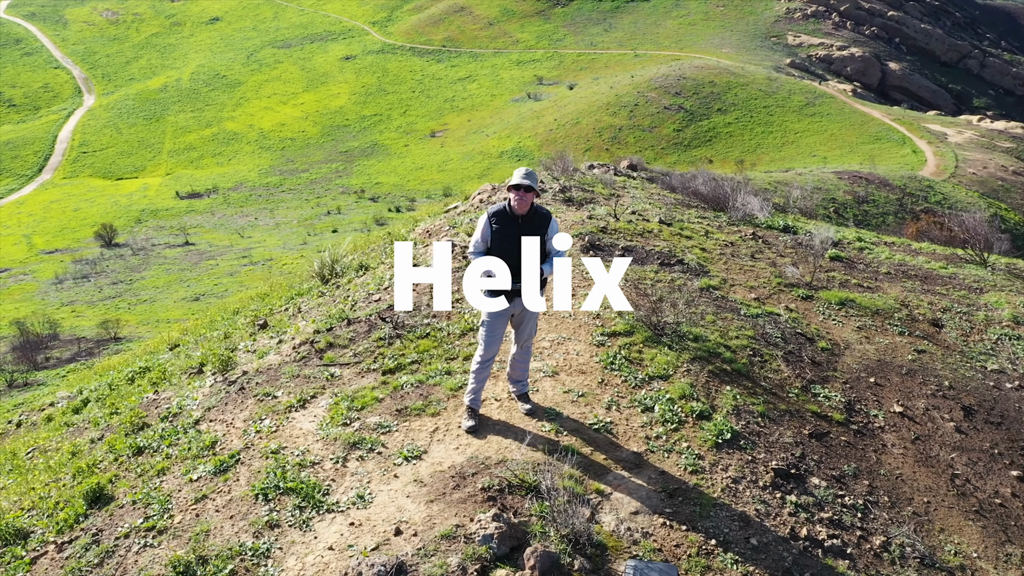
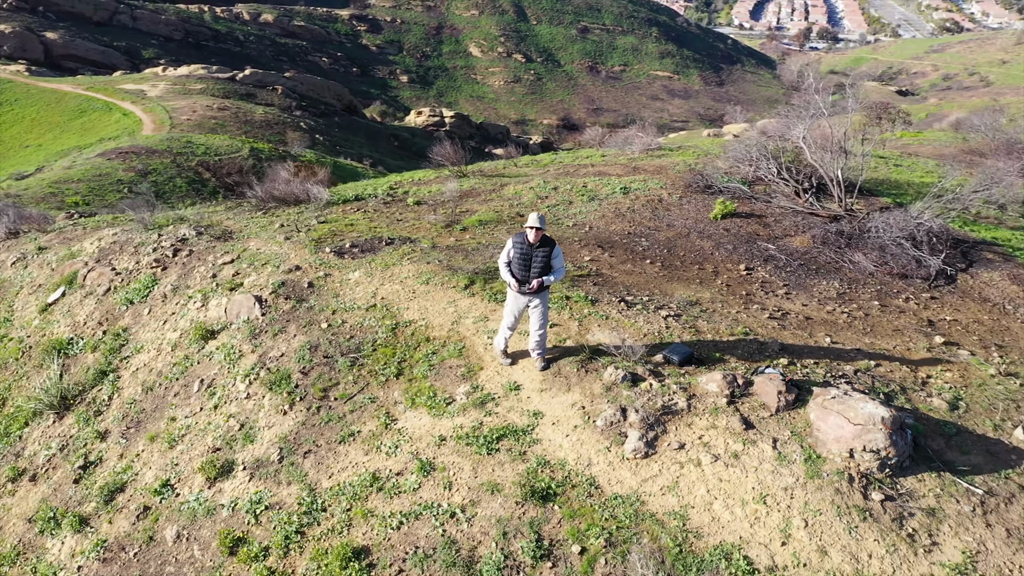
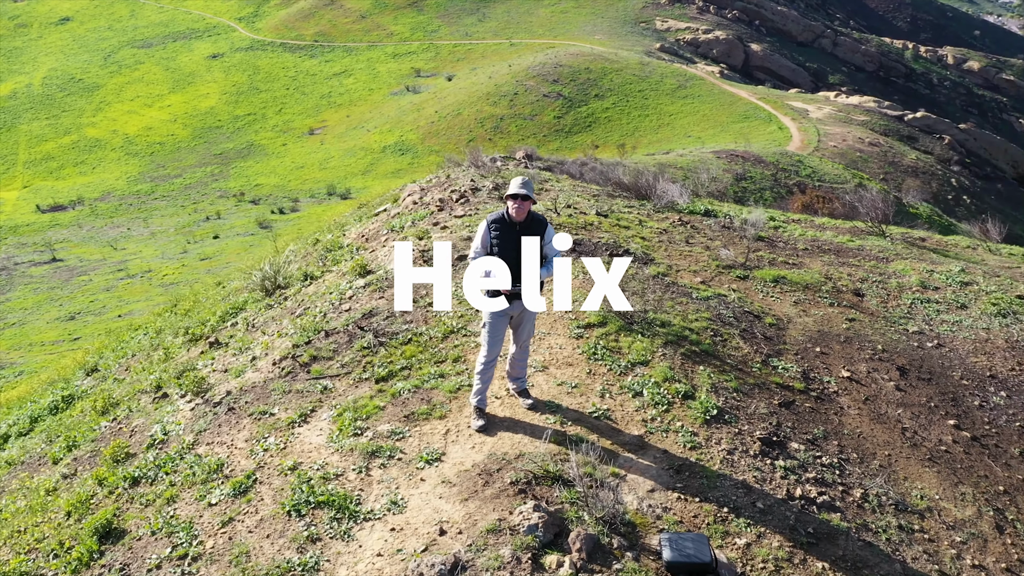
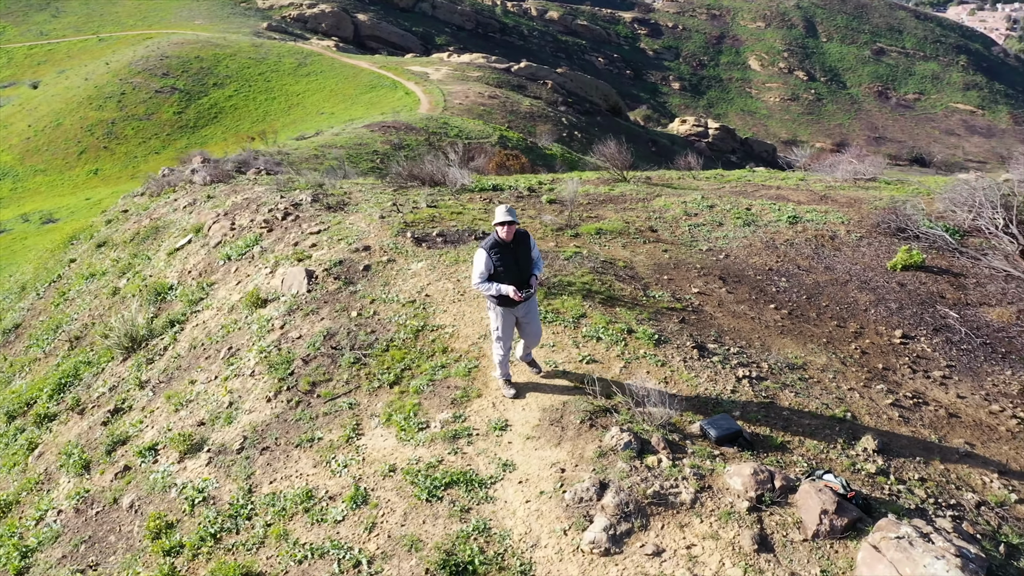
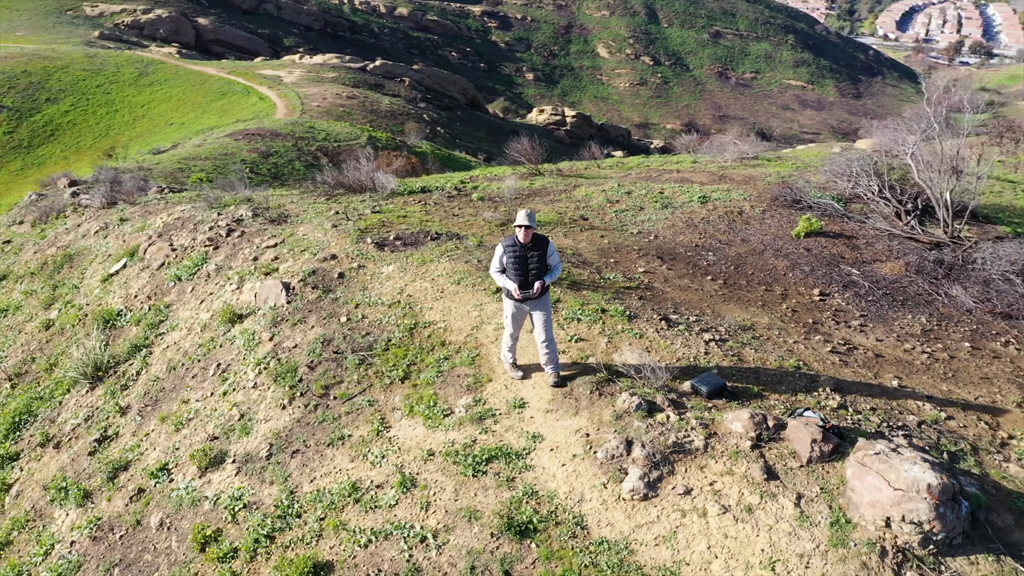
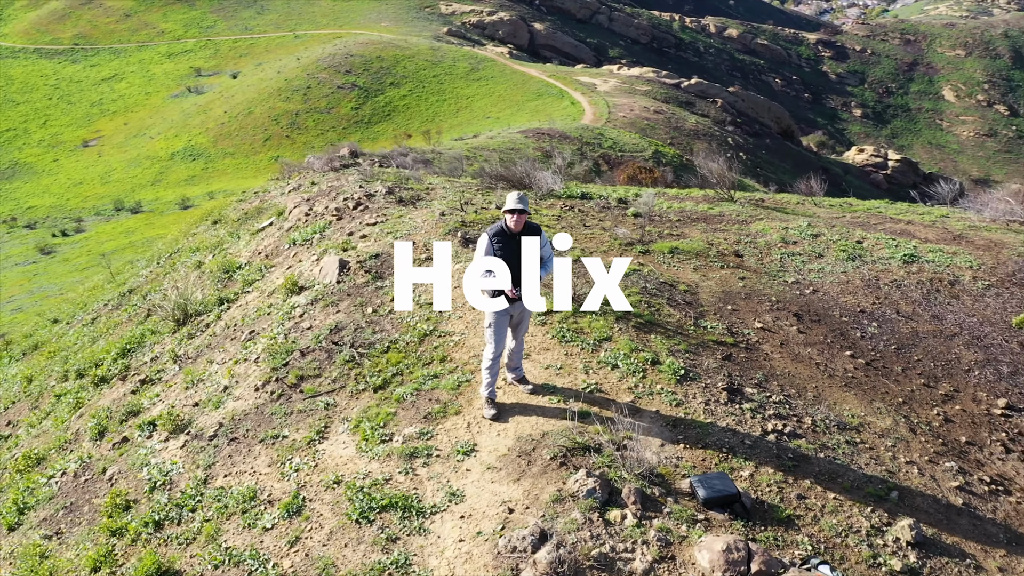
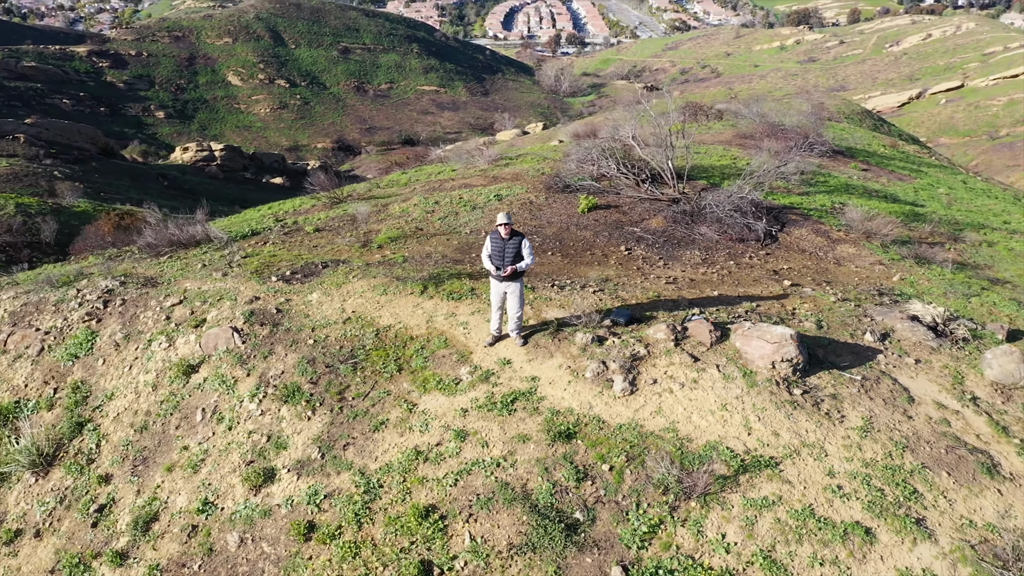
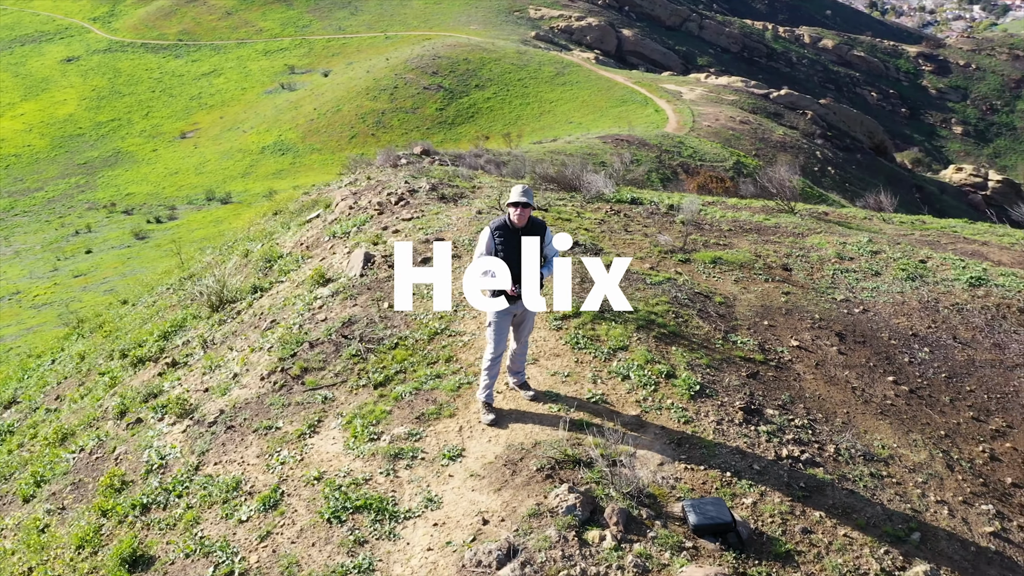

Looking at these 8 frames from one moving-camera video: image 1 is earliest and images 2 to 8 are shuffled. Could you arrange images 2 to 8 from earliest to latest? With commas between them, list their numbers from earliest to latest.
3, 8, 6, 4, 5, 2, 7
